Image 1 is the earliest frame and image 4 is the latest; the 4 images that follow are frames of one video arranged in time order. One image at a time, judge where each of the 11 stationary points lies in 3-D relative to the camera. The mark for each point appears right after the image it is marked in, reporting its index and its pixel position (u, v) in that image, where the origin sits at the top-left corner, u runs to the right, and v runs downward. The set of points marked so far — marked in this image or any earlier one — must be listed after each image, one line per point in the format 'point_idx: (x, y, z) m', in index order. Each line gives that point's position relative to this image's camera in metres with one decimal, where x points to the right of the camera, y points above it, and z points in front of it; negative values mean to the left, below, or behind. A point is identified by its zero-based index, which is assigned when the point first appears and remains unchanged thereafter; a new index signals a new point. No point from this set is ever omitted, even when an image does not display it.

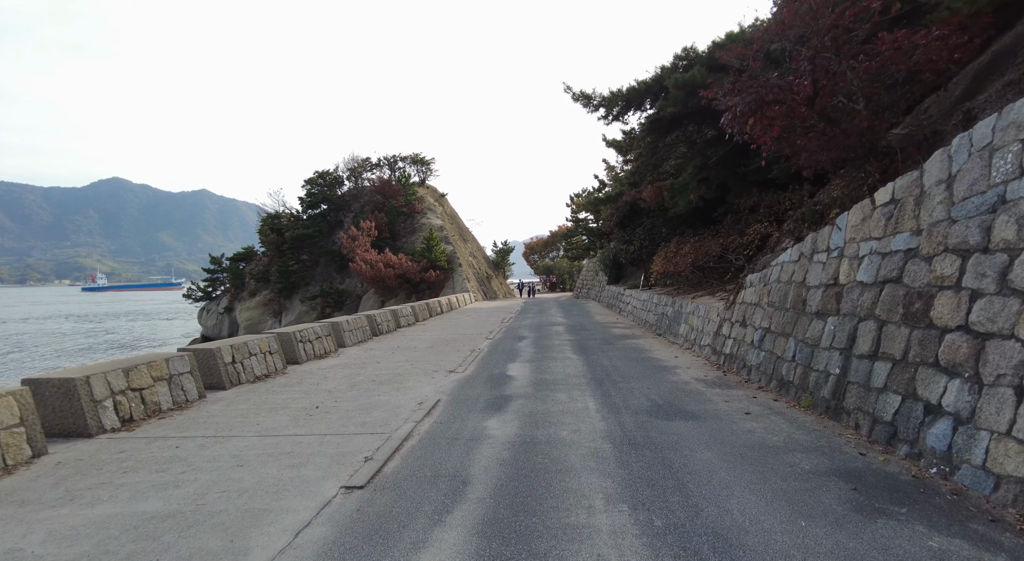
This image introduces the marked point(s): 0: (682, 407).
0: (+2.1, -1.6, +6.8) m
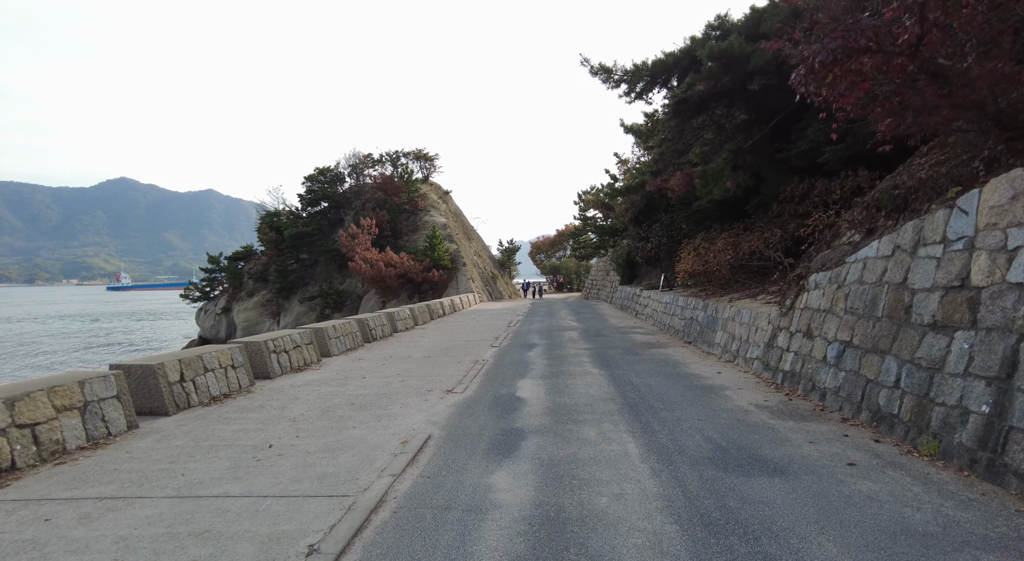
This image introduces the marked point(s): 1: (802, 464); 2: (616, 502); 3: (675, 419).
0: (+2.2, -1.6, +5.0) m
1: (+2.5, -1.5, +4.7) m
2: (+0.8, -1.6, +4.0) m
3: (+1.9, -1.6, +6.4) m
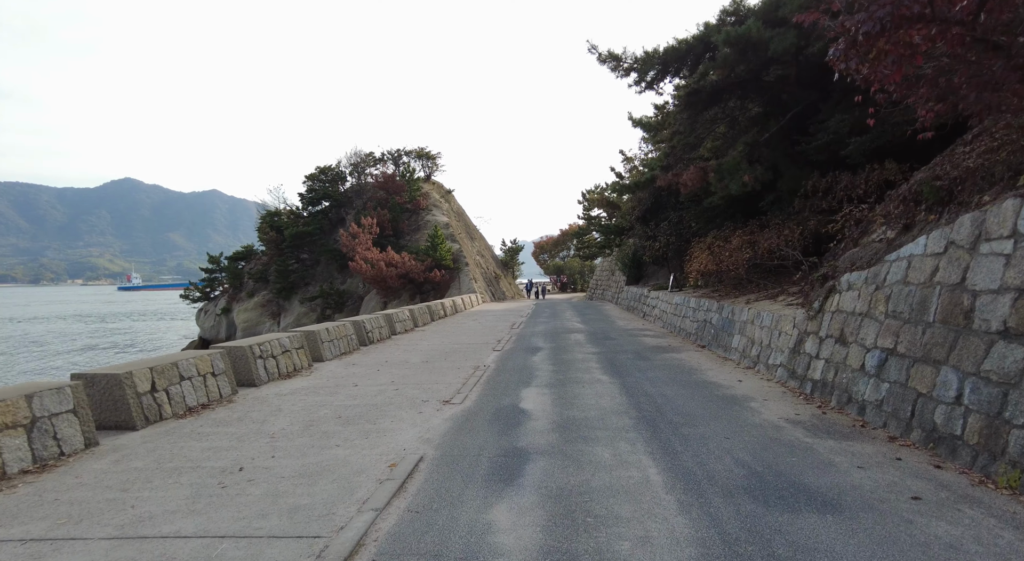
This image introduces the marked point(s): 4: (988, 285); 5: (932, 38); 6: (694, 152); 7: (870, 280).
0: (+2.2, -1.6, +4.3) m
1: (+2.5, -1.6, +4.0) m
2: (+0.8, -1.6, +3.3) m
3: (+1.9, -1.6, +5.7) m
4: (+4.1, 0.0, +4.8) m
5: (+3.9, +2.3, +5.2) m
6: (+5.0, +3.5, +15.2) m
7: (+4.3, 0.0, +6.7) m
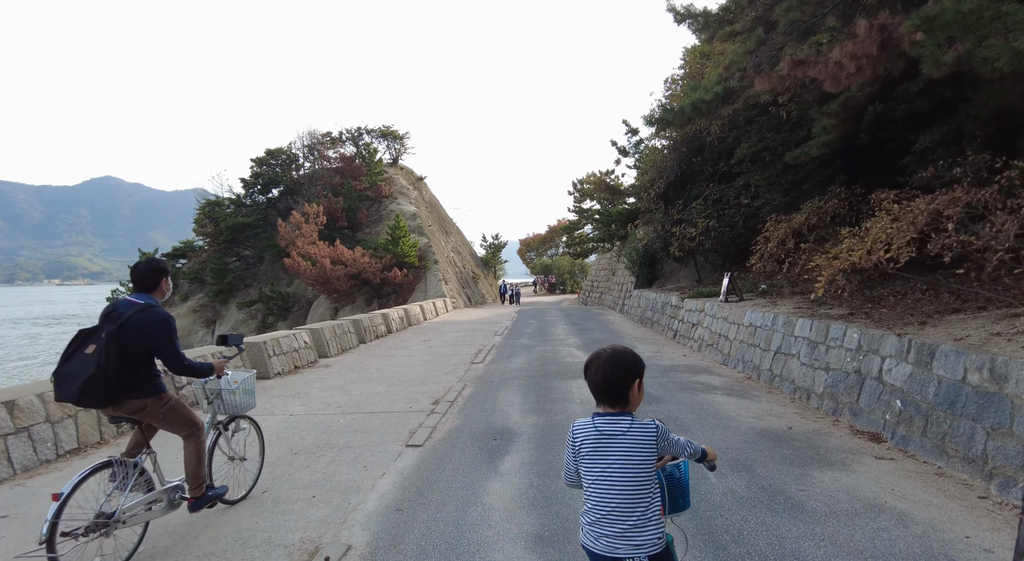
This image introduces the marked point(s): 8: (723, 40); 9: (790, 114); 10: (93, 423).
0: (+1.8, -1.7, -2.6) m
1: (+2.0, -1.6, -2.9) m
2: (+0.3, -1.7, -3.6) m
3: (+1.4, -1.7, -1.3) m
4: (+3.6, -0.1, -2.1) m
5: (+3.5, +2.2, -1.7) m
6: (+4.3, +3.5, +8.3) m
7: (+3.8, -0.1, -0.2) m
8: (+3.4, +3.9, +8.9) m
9: (+5.3, +3.2, +10.6) m
10: (-4.5, -1.5, +6.0) m
